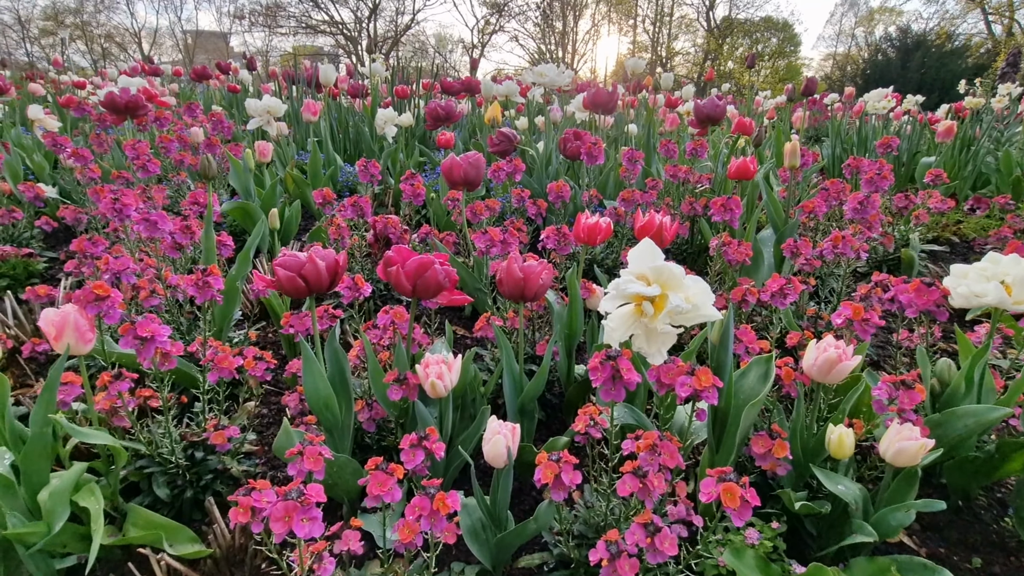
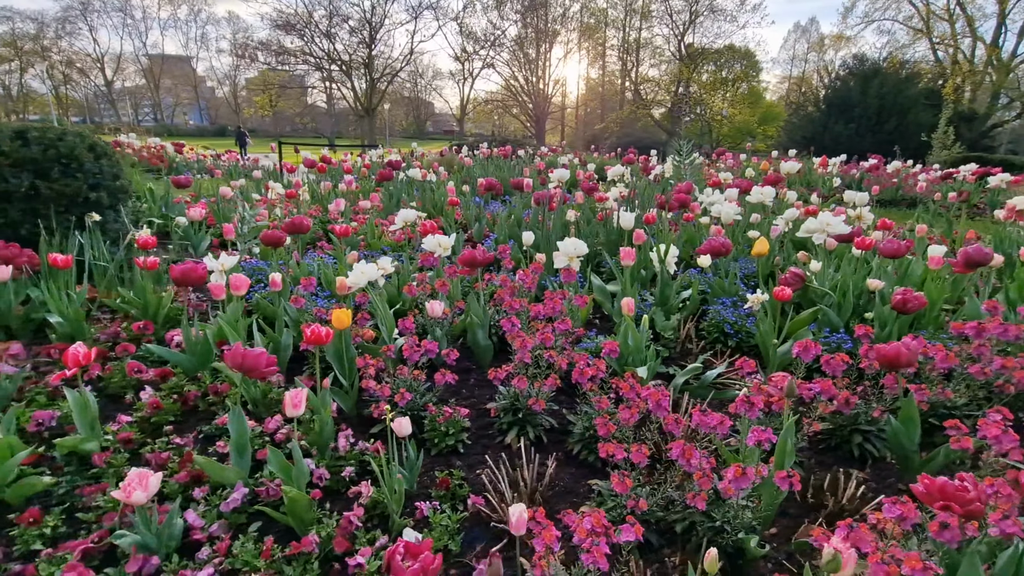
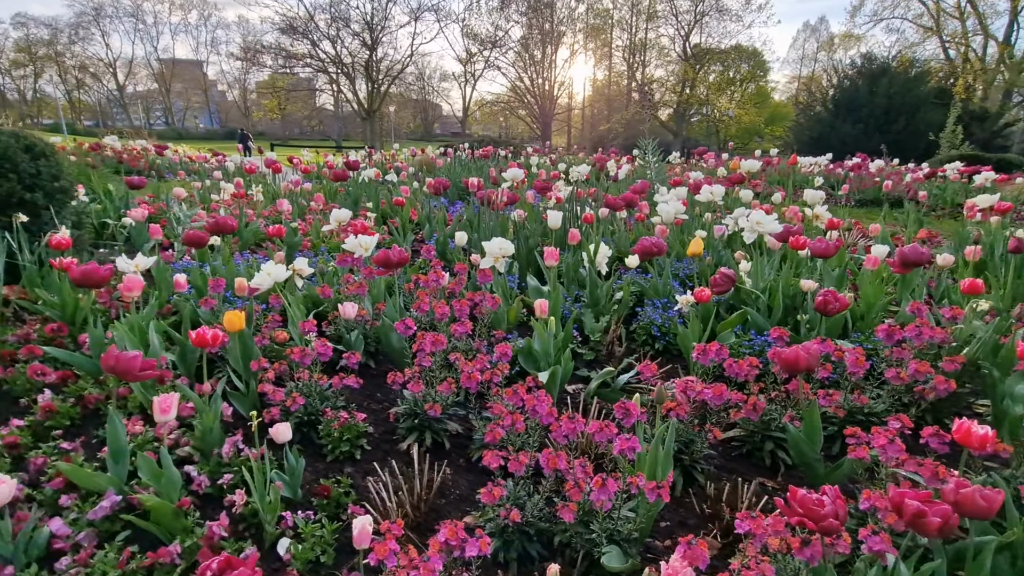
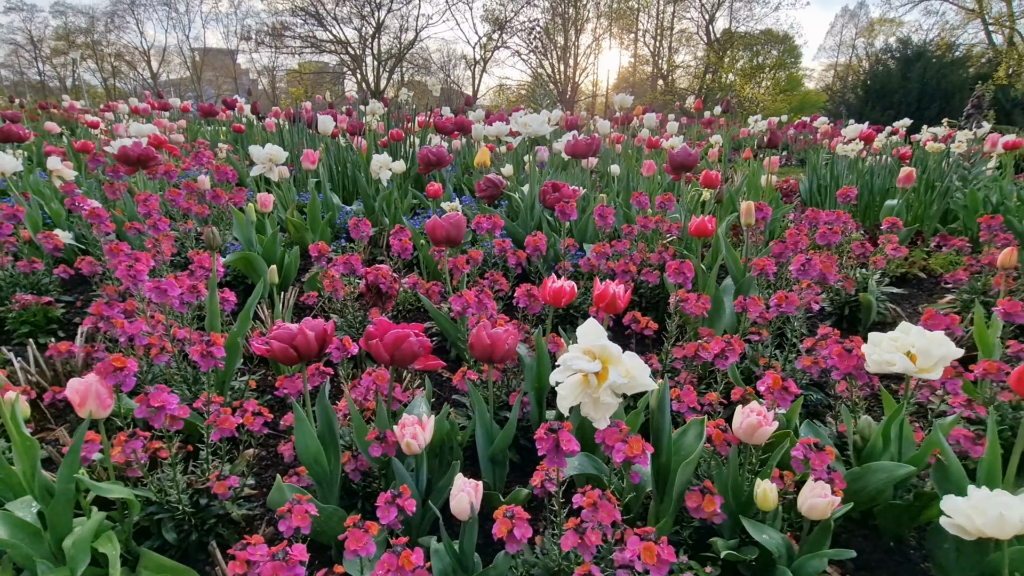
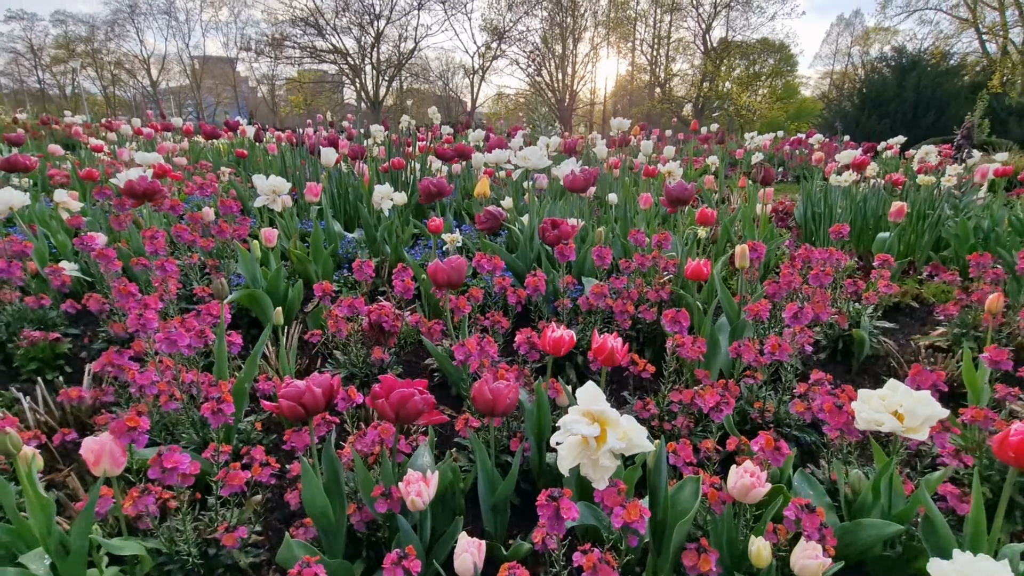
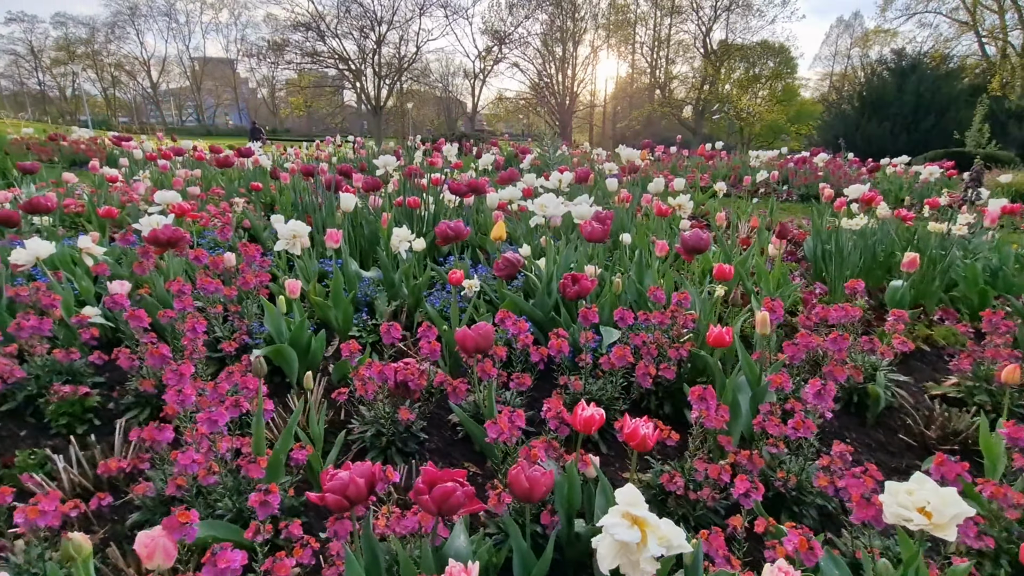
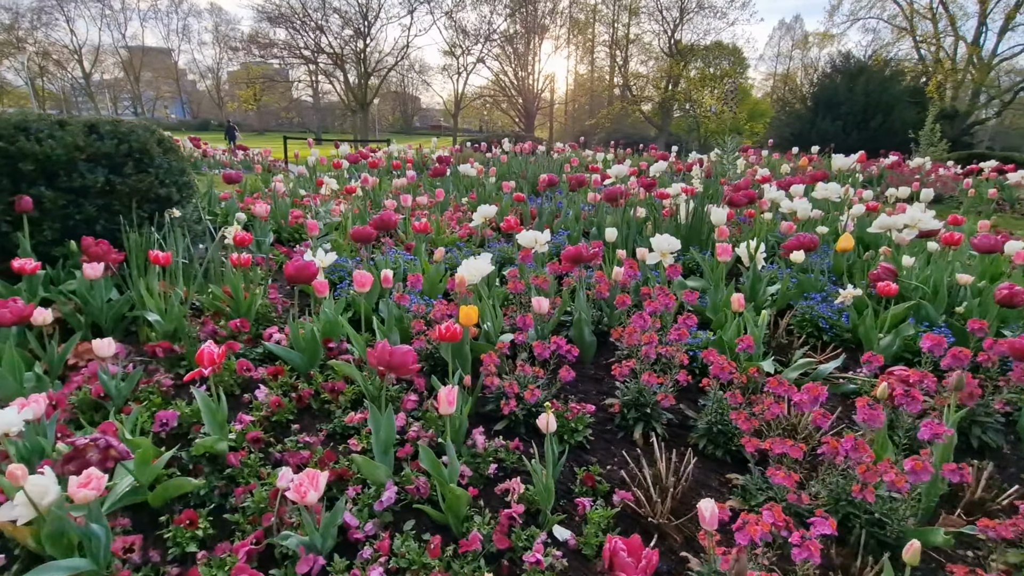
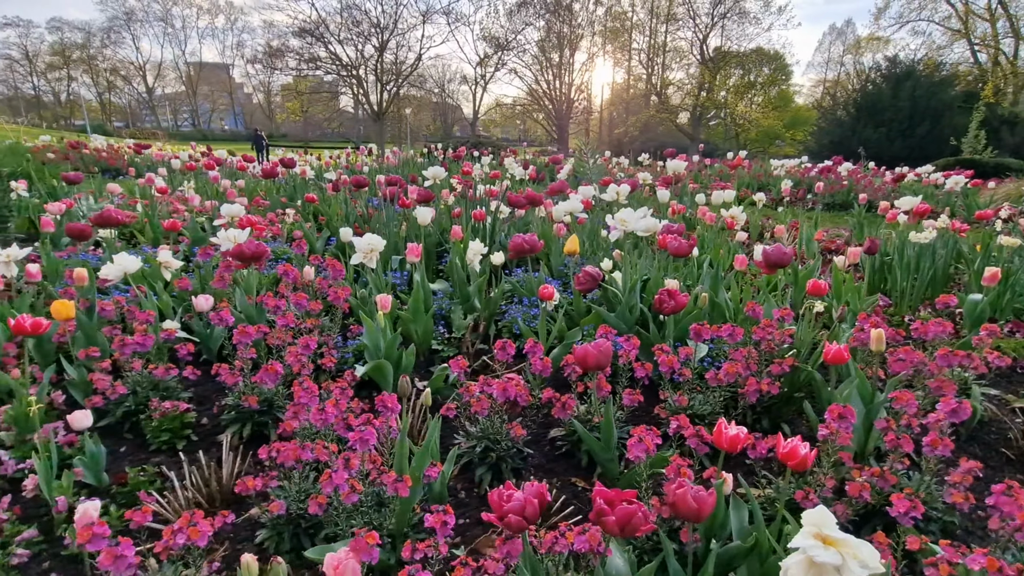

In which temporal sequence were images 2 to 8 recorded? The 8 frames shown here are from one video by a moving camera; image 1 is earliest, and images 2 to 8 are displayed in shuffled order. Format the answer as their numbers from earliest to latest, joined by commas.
4, 5, 6, 8, 3, 2, 7
